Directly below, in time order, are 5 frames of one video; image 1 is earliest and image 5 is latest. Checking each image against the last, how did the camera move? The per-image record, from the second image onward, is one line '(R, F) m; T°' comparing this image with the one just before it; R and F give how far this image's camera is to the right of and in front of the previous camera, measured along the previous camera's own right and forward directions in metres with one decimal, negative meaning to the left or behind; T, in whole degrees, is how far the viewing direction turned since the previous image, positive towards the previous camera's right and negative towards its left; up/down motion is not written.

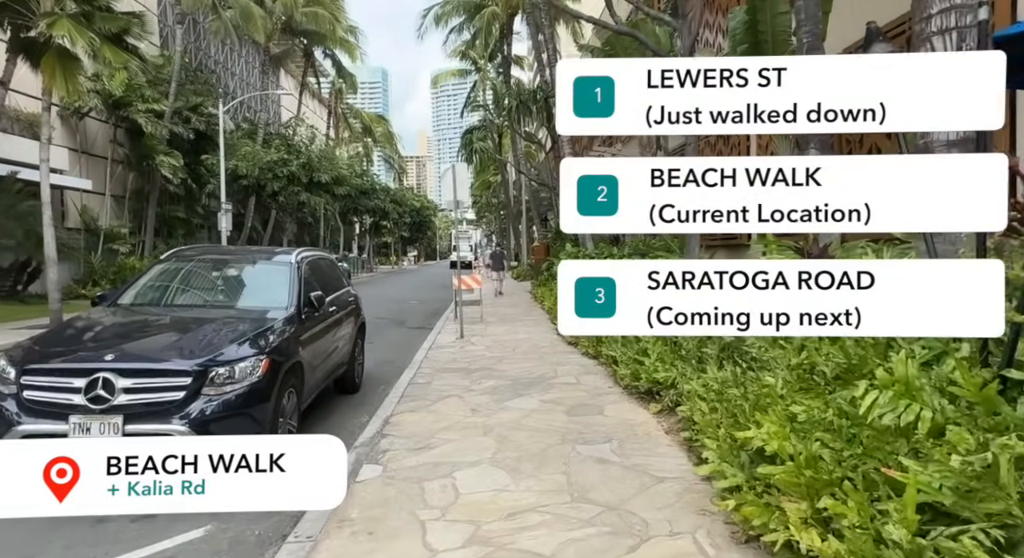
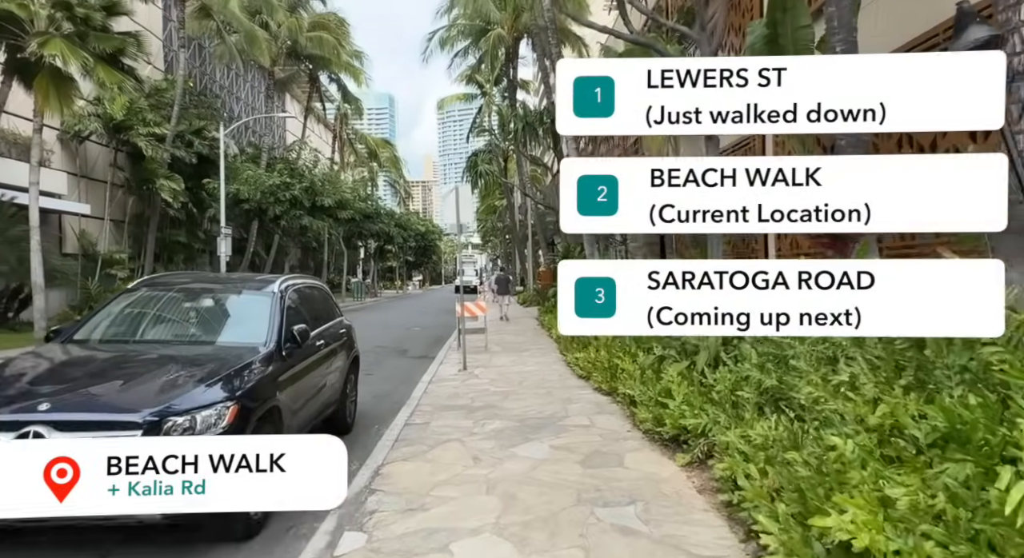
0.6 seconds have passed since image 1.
(0.0, +0.7) m; -1°
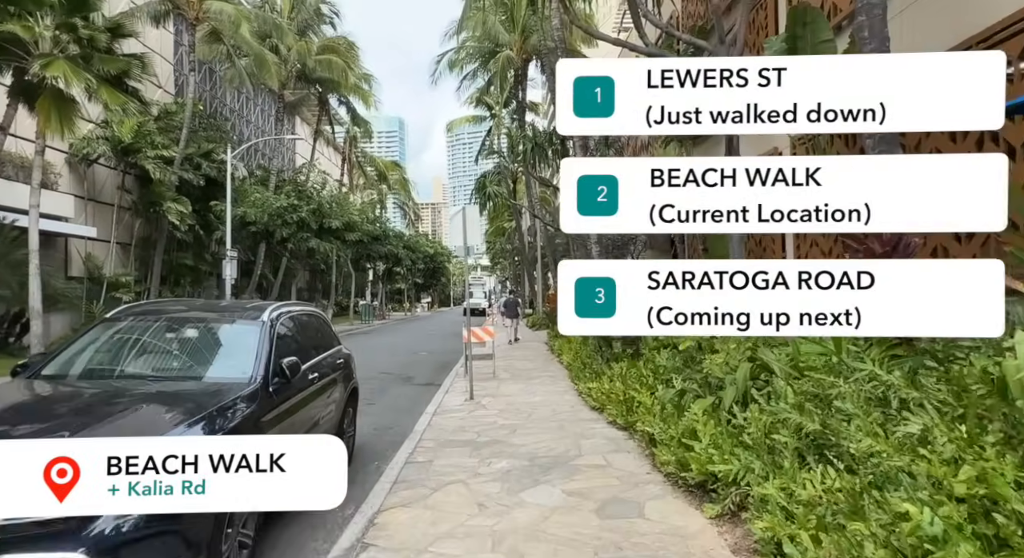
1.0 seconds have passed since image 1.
(0.0, +0.5) m; -1°
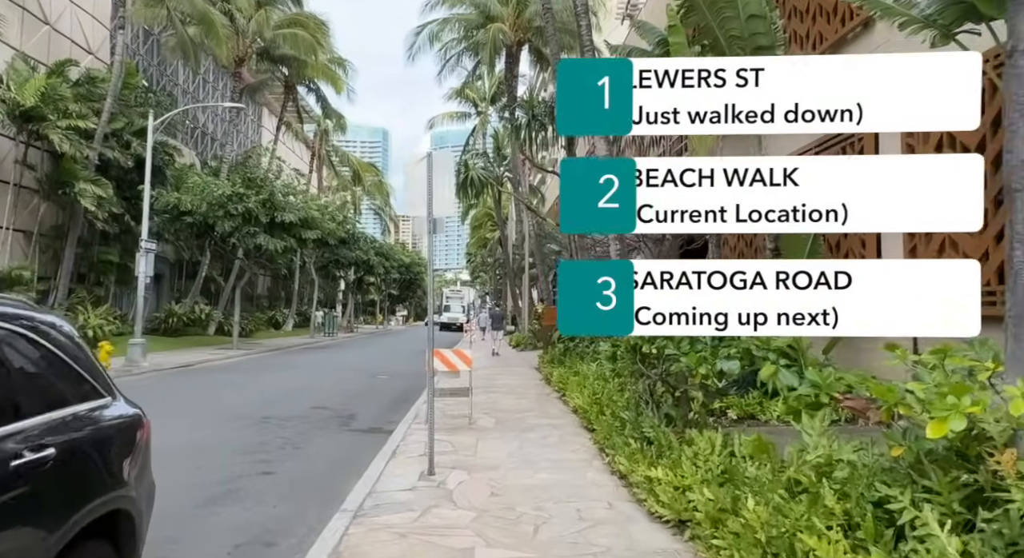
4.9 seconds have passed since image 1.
(-0.1, +4.4) m; +2°
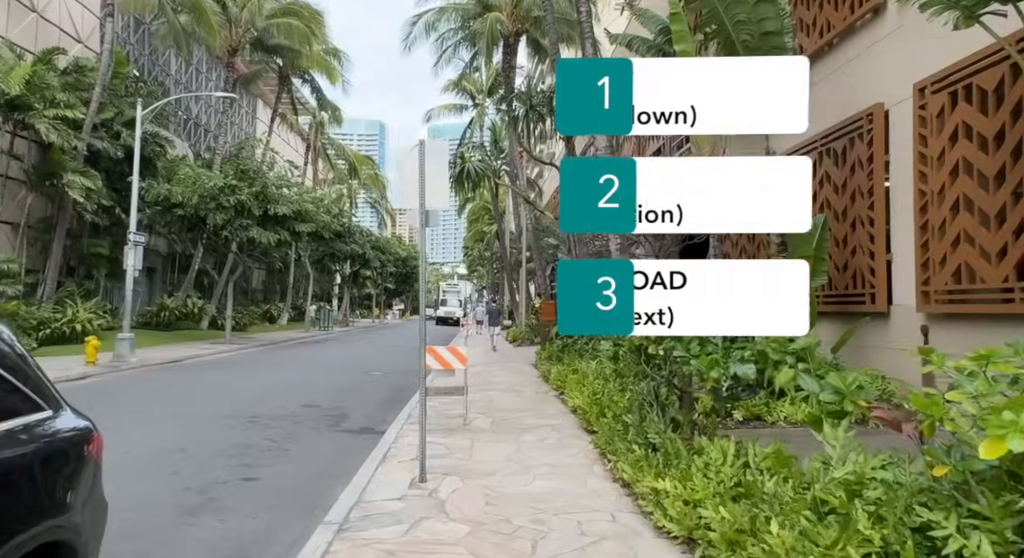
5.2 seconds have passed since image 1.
(0.0, +0.4) m; 0°
